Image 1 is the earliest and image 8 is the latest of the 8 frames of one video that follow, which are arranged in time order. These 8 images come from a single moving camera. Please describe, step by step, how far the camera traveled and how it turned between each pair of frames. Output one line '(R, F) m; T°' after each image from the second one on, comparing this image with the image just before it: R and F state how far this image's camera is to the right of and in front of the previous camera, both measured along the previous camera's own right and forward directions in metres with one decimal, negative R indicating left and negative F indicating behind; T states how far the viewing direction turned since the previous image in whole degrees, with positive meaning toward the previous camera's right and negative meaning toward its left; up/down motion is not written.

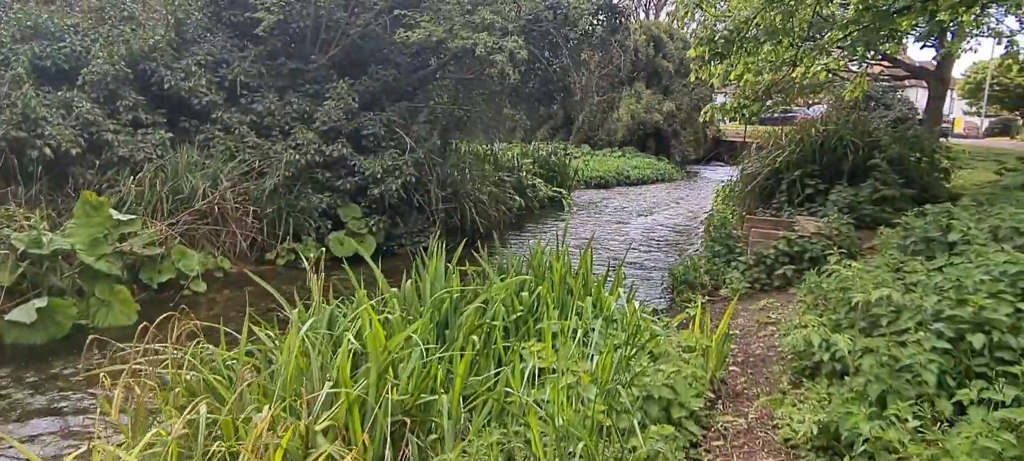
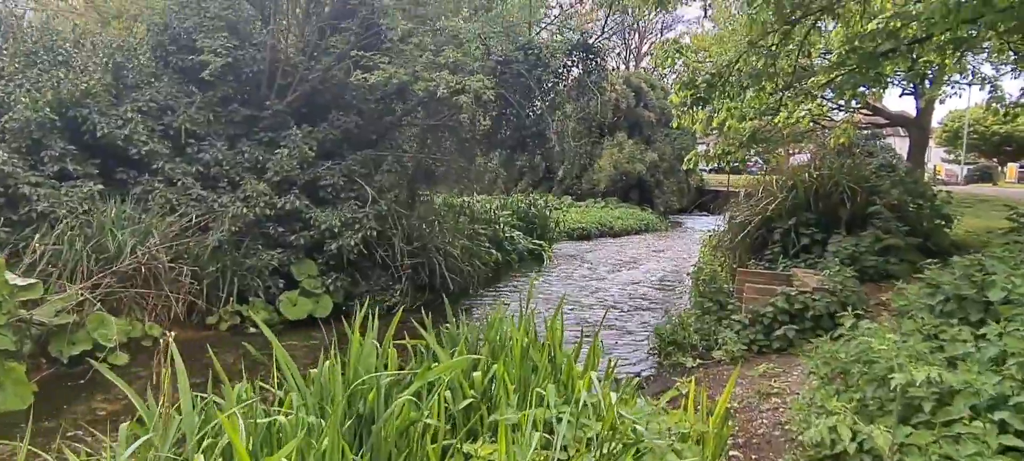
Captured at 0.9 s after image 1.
(+0.1, +0.5) m; +1°
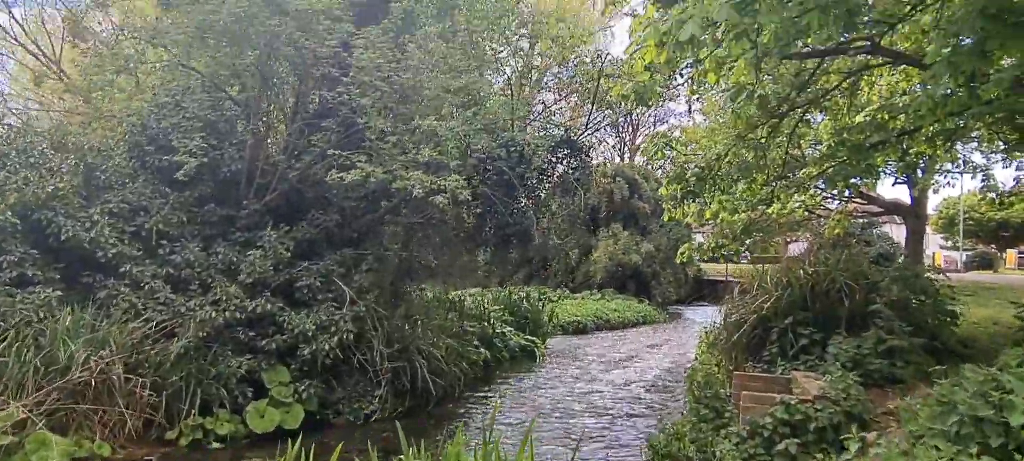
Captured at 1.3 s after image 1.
(+0.1, +0.2) m; 0°
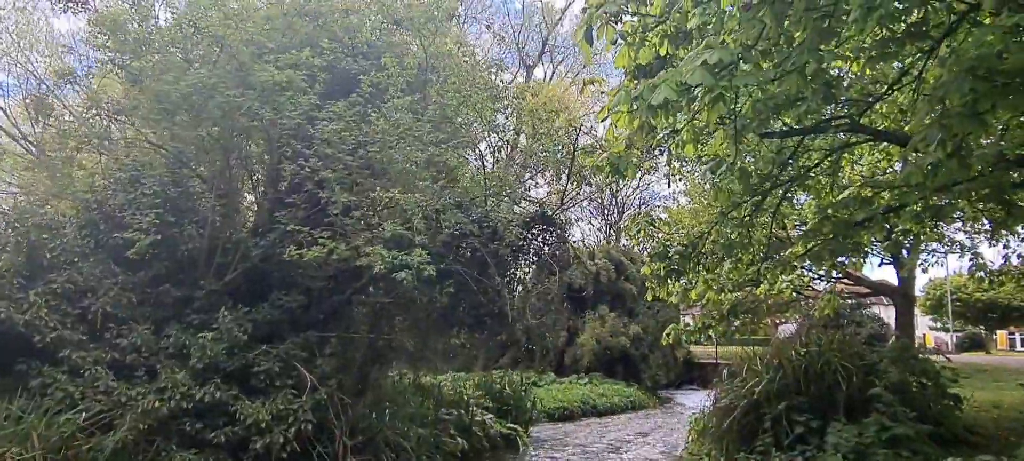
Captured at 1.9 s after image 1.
(+0.1, +0.3) m; +1°
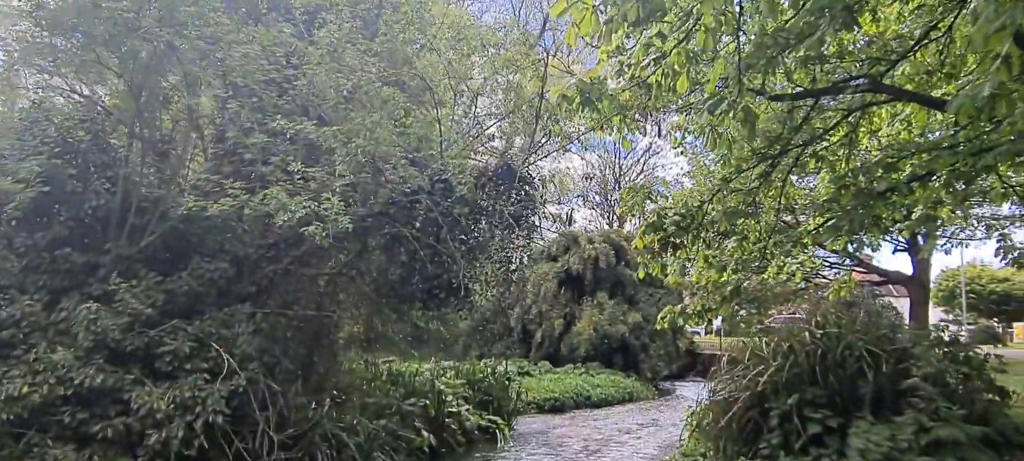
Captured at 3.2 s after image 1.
(+0.3, +0.9) m; -1°
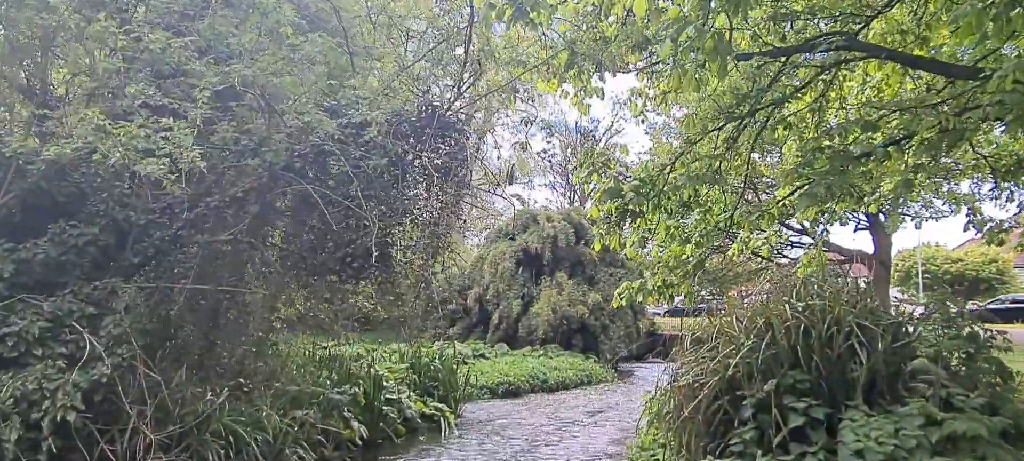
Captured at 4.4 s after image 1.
(+0.2, +0.8) m; +3°
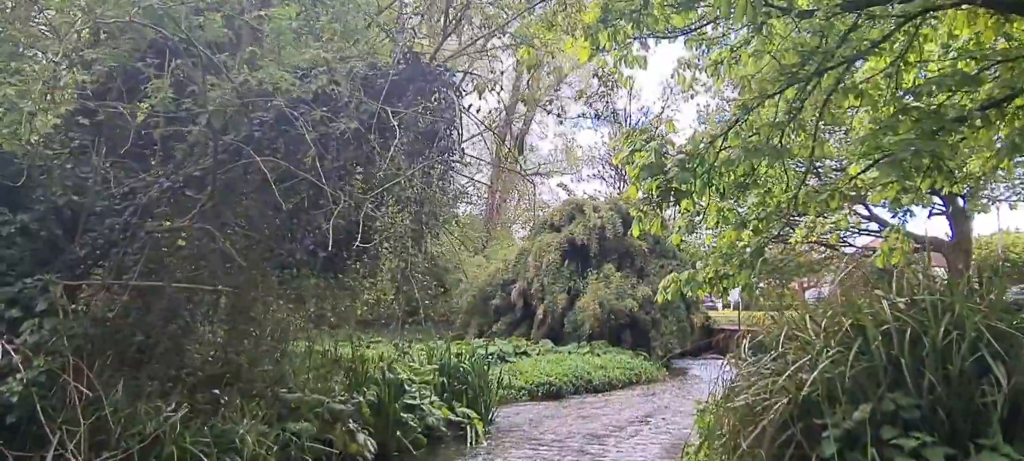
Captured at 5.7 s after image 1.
(+0.2, +0.9) m; -4°
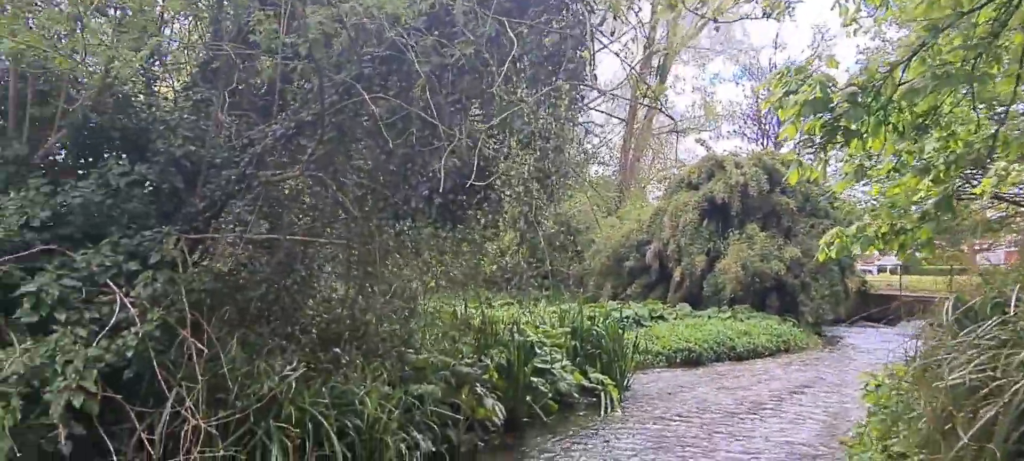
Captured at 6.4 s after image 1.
(0.0, +0.5) m; -10°
